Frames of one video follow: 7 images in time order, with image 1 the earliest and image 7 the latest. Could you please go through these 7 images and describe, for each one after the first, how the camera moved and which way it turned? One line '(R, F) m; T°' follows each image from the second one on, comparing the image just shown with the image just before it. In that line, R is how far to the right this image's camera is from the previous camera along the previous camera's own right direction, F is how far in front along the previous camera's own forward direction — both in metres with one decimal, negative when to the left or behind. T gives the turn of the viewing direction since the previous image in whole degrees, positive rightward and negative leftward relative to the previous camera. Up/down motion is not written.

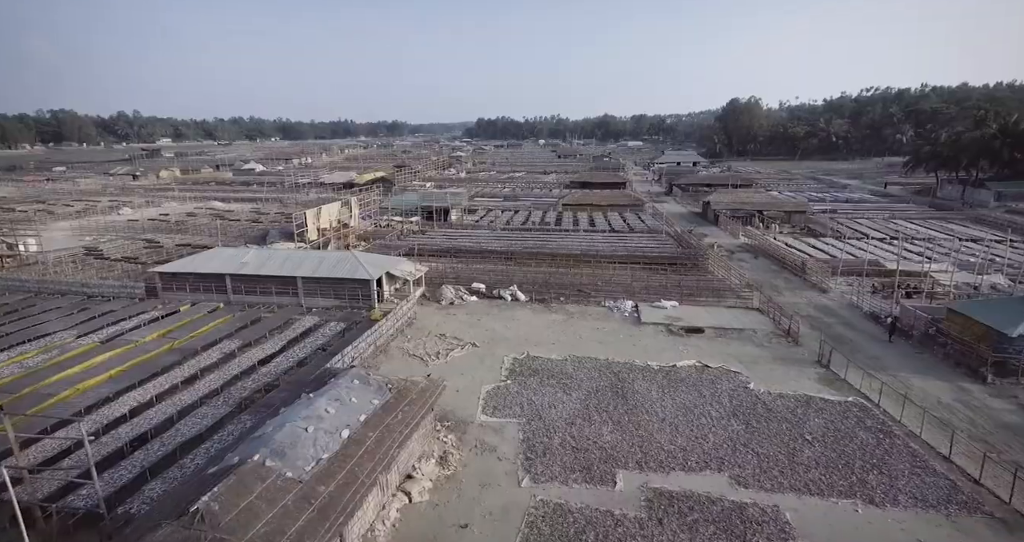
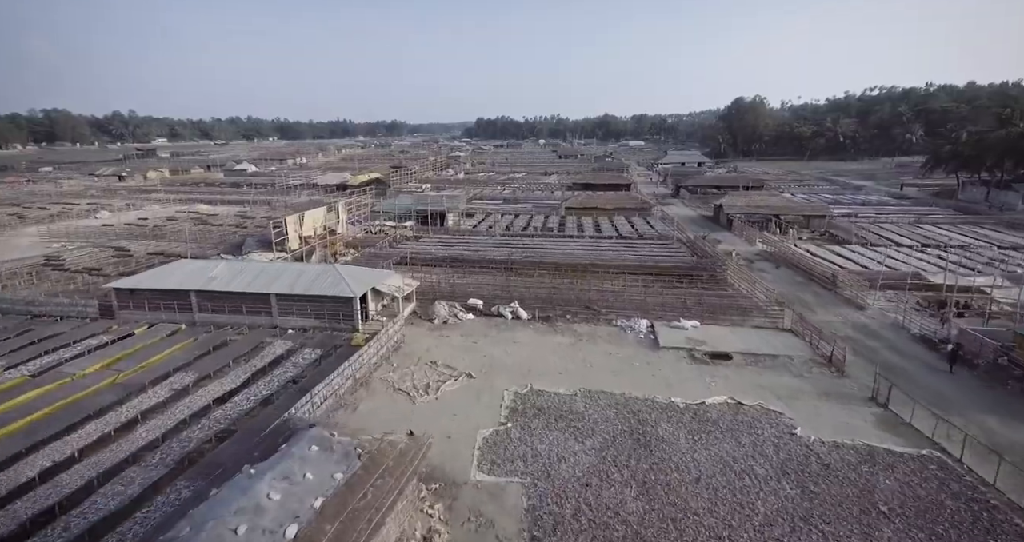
(0.0, +1.6) m; 0°
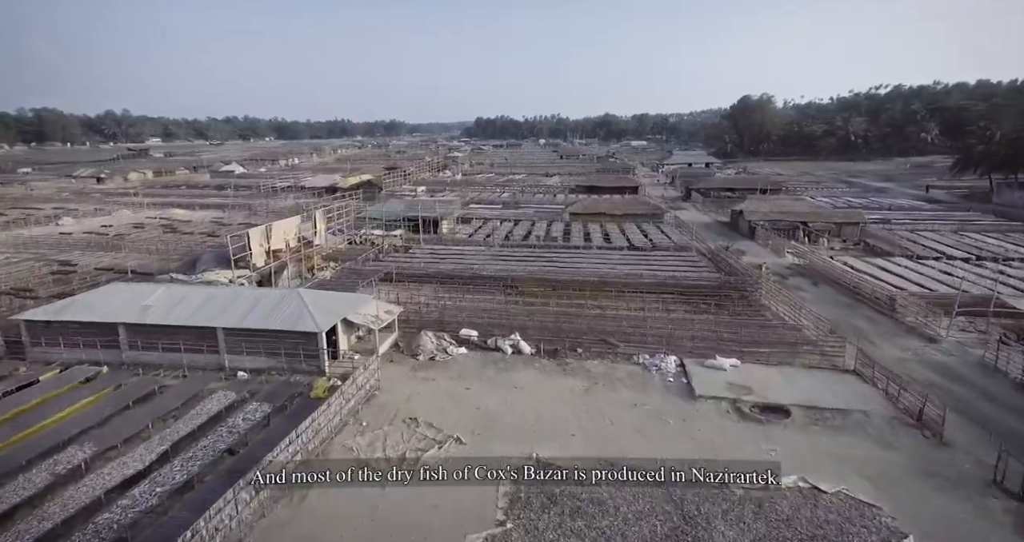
(0.0, +2.4) m; 0°
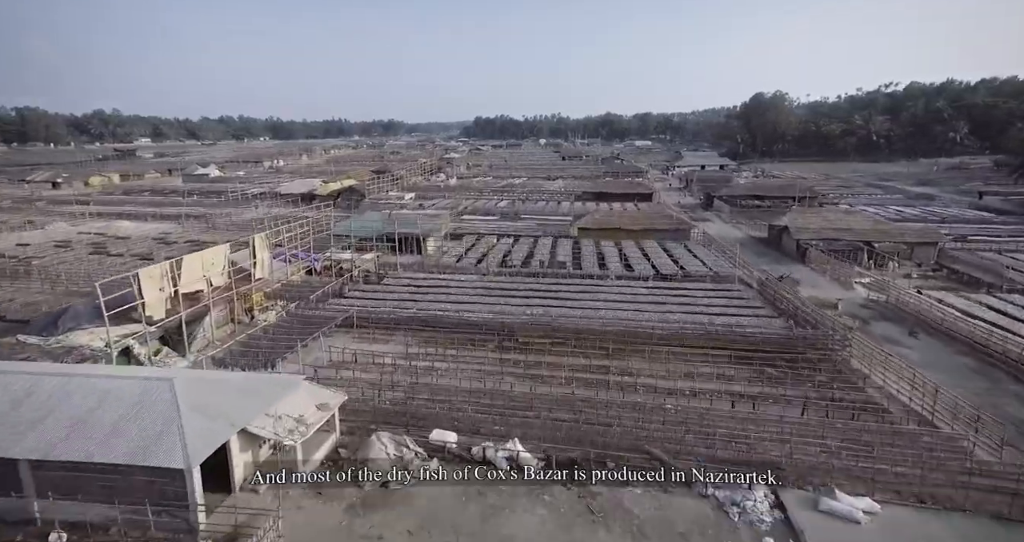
(0.0, +4.1) m; 0°
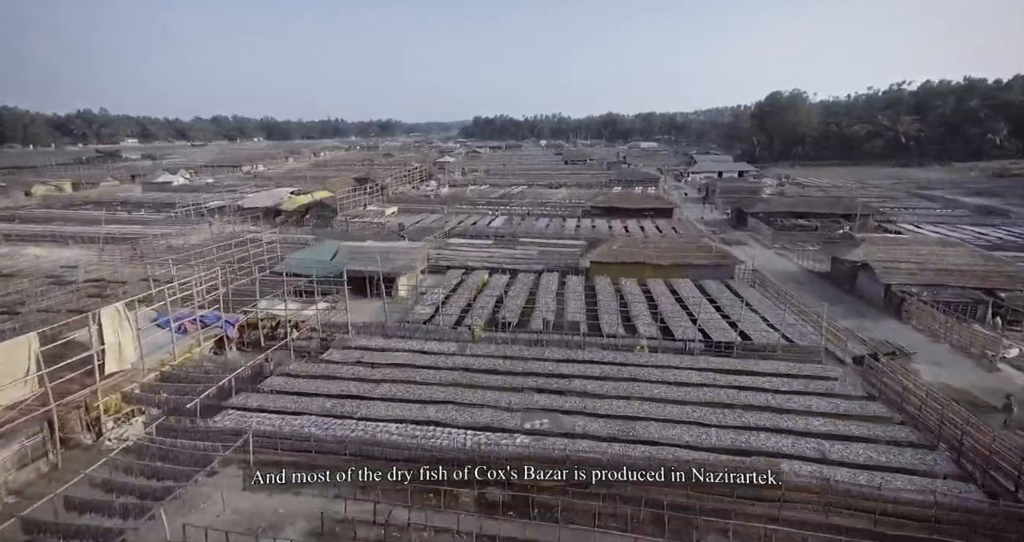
(+0.2, +4.9) m; 0°
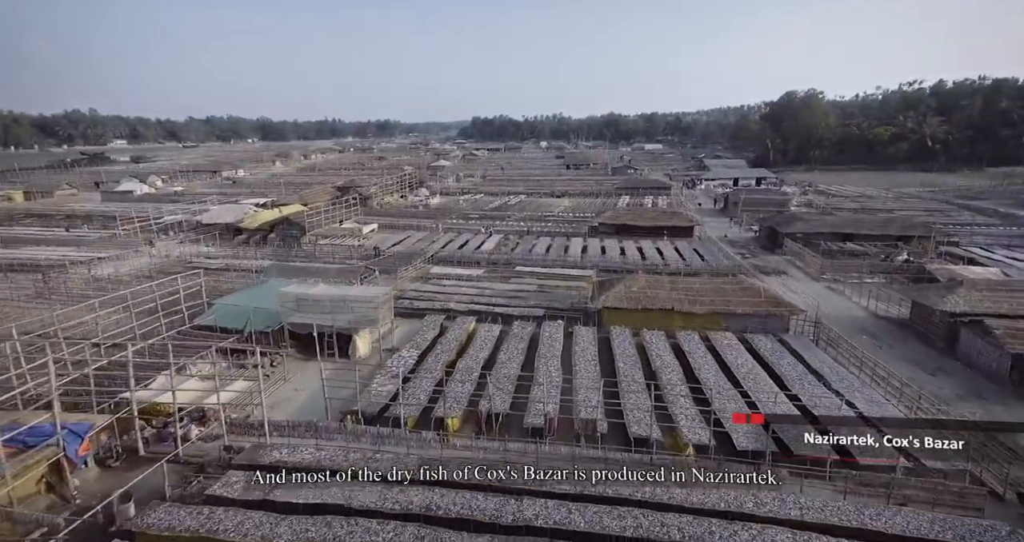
(+0.2, +4.0) m; 0°
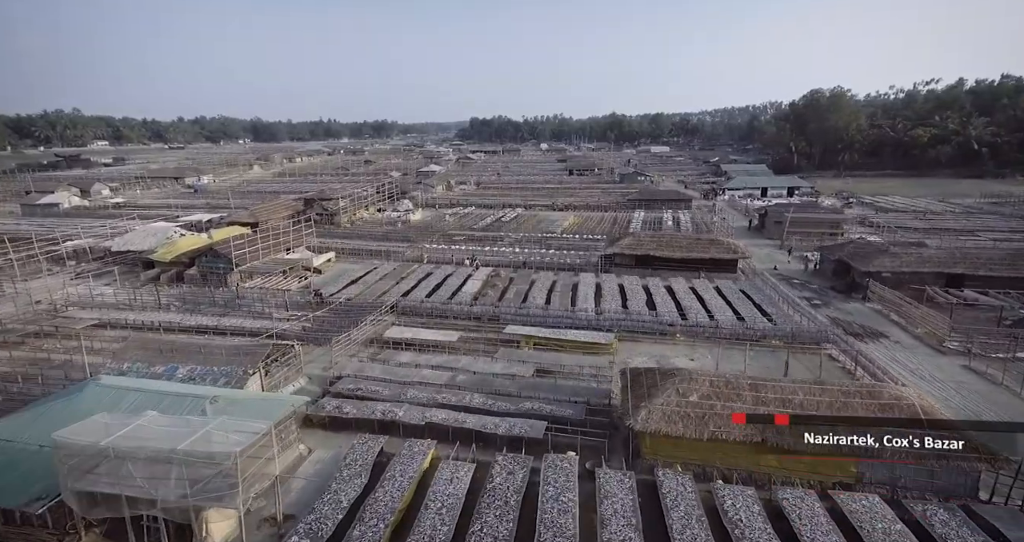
(+0.3, +6.0) m; 0°
